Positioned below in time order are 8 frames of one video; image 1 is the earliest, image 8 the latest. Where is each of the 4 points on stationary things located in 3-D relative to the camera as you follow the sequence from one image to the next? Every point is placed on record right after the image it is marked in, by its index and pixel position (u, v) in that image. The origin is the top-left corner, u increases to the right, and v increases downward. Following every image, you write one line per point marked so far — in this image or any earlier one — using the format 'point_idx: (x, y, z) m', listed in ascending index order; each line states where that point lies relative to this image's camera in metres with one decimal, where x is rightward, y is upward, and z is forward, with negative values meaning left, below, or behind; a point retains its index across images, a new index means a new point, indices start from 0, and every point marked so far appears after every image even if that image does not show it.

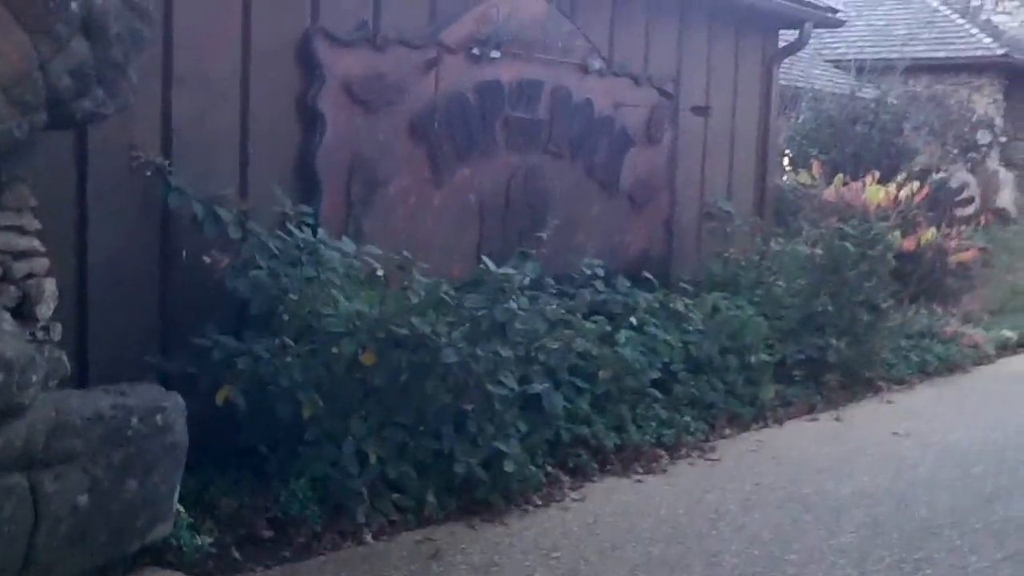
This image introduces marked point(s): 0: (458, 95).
0: (-0.2, +0.7, +6.0) m
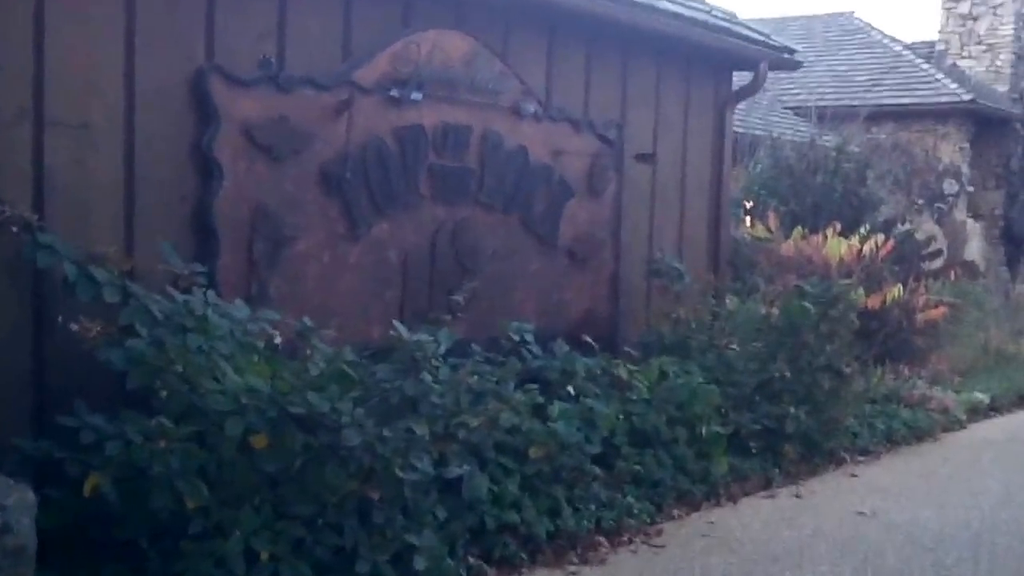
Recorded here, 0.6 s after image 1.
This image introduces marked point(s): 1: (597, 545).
0: (-0.5, +0.5, +5.4) m
1: (+0.3, -0.8, +5.0) m
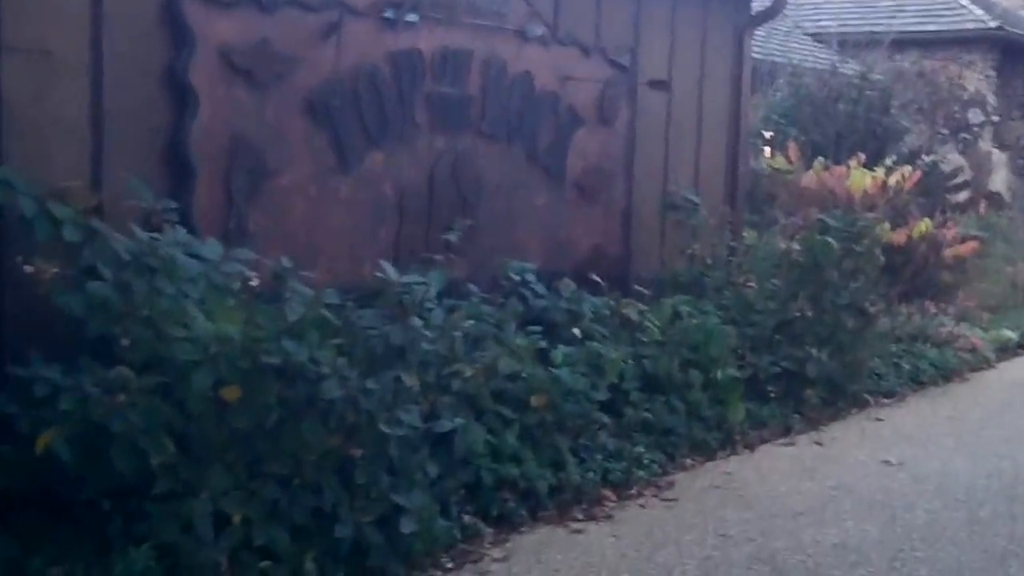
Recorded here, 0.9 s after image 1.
0: (-0.5, +0.7, +5.0) m
1: (+0.3, -0.6, +4.6) m
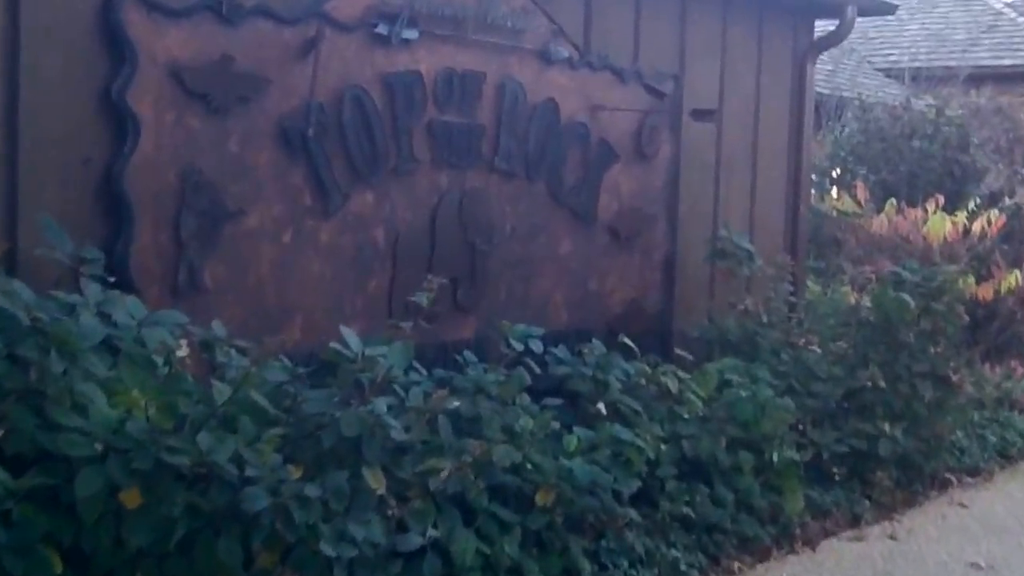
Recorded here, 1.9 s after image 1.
0: (-0.4, +0.5, +4.3) m
1: (+0.3, -0.8, +3.8) m
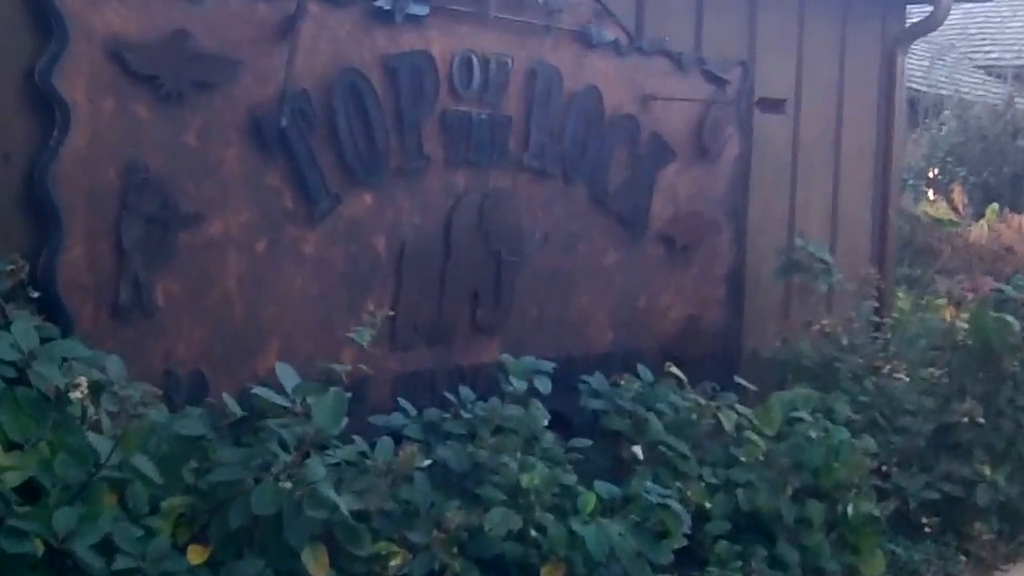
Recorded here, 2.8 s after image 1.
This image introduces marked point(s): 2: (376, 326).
0: (-0.4, +0.5, +3.6) m
1: (+0.3, -0.8, +3.1) m
2: (-0.3, -0.1, +3.8) m
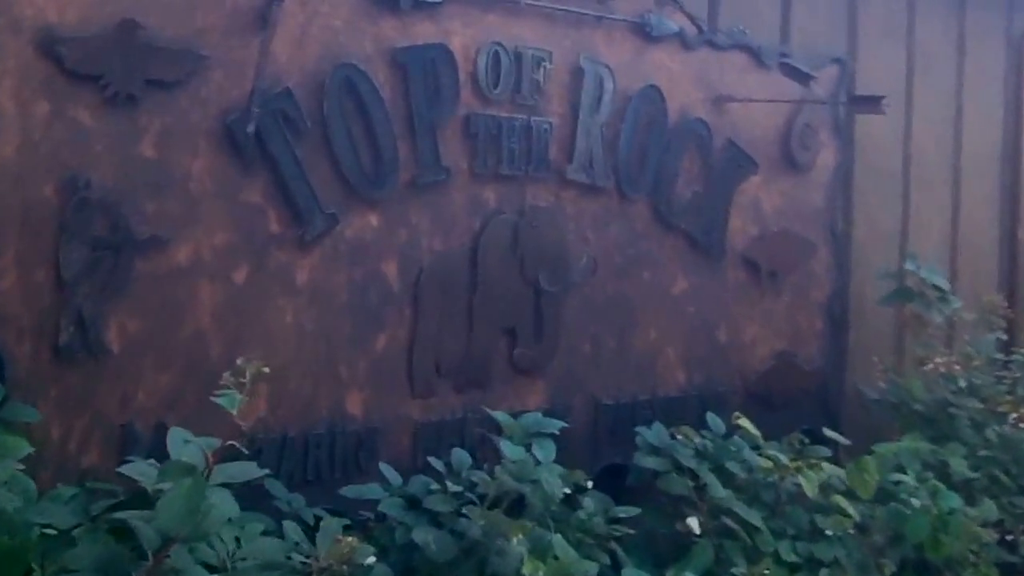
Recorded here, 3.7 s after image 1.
0: (-0.3, +0.4, +3.0) m
1: (+0.3, -0.9, +2.5) m
2: (-0.3, -0.2, +3.2) m
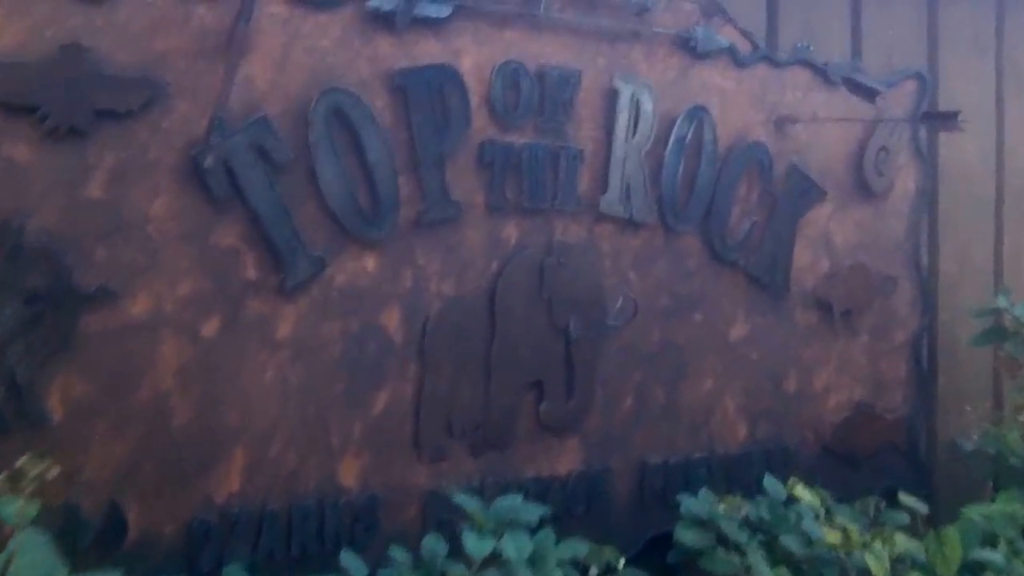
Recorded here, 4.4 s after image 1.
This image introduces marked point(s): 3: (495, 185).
0: (-0.3, +0.3, +2.7) m
1: (+0.3, -1.0, +2.0) m
2: (-0.2, -0.3, +2.8) m
3: (0.0, +0.2, +2.9) m
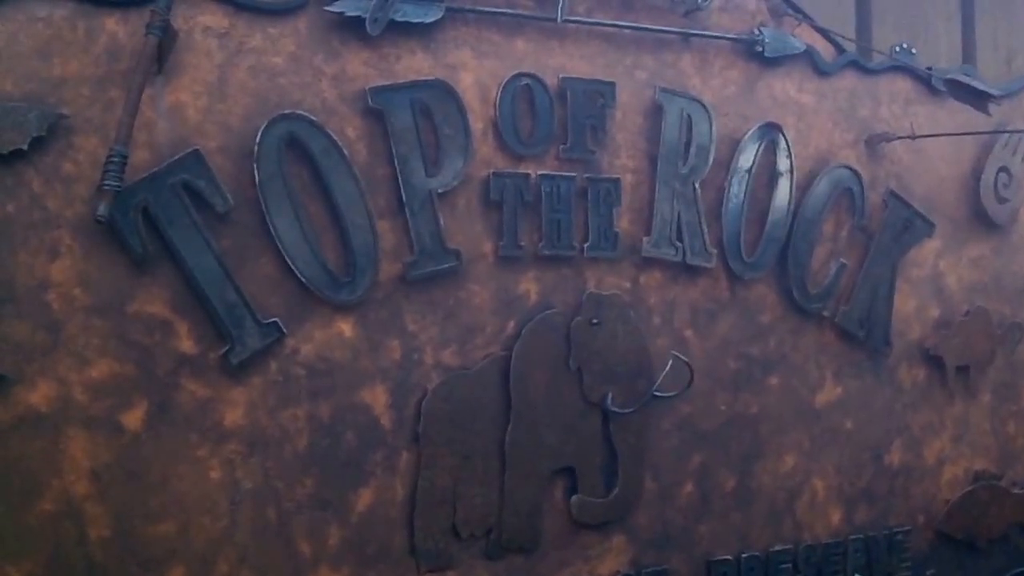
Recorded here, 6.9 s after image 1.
0: (-0.3, +0.2, +2.2) m
1: (+0.3, -1.1, +1.4) m
2: (-0.2, -0.4, +2.3) m
3: (0.0, +0.1, +2.4) m
